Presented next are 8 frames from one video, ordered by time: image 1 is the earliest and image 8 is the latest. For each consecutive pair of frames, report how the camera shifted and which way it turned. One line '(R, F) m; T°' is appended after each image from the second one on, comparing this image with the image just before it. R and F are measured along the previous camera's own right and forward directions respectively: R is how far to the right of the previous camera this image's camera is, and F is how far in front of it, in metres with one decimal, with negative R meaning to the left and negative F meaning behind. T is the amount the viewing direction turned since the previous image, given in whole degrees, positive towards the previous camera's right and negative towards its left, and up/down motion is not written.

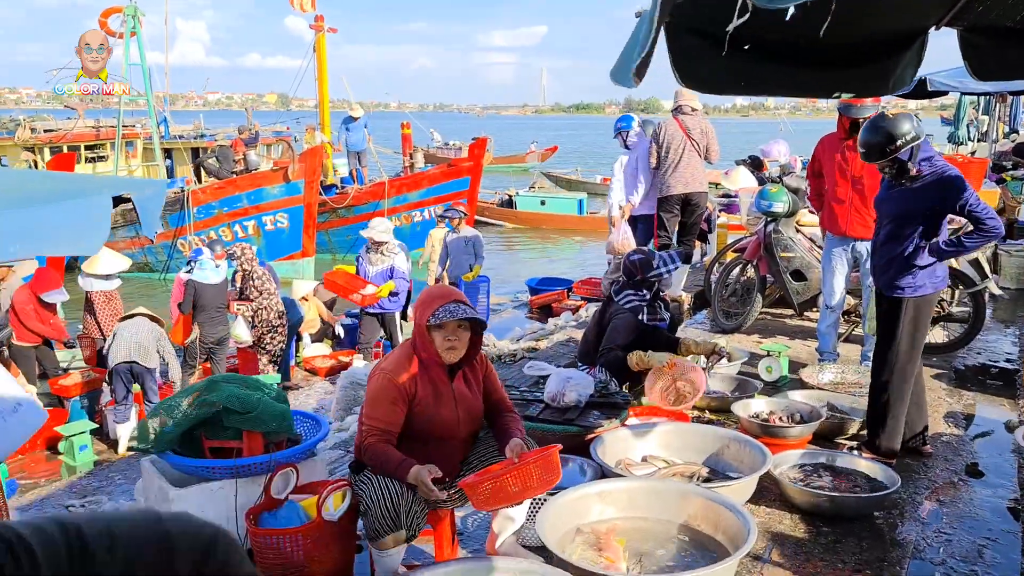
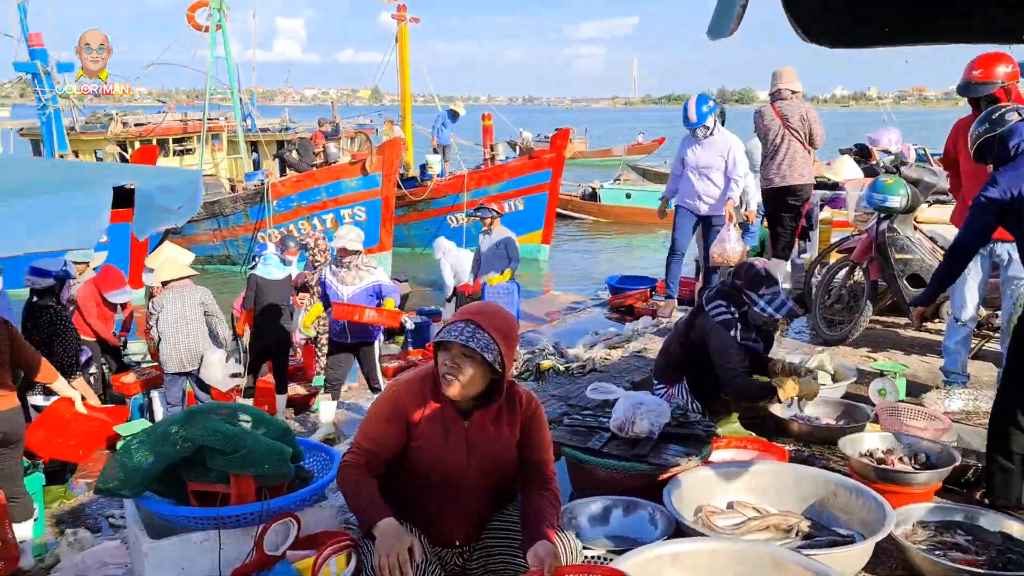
(+0.1, +0.7) m; -6°
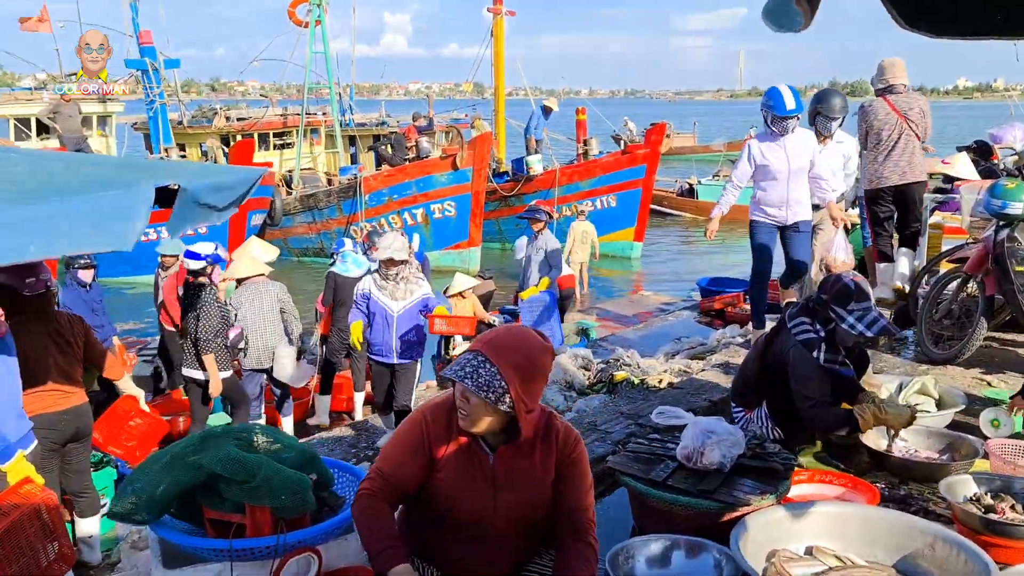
(+0.1, +0.3) m; -7°
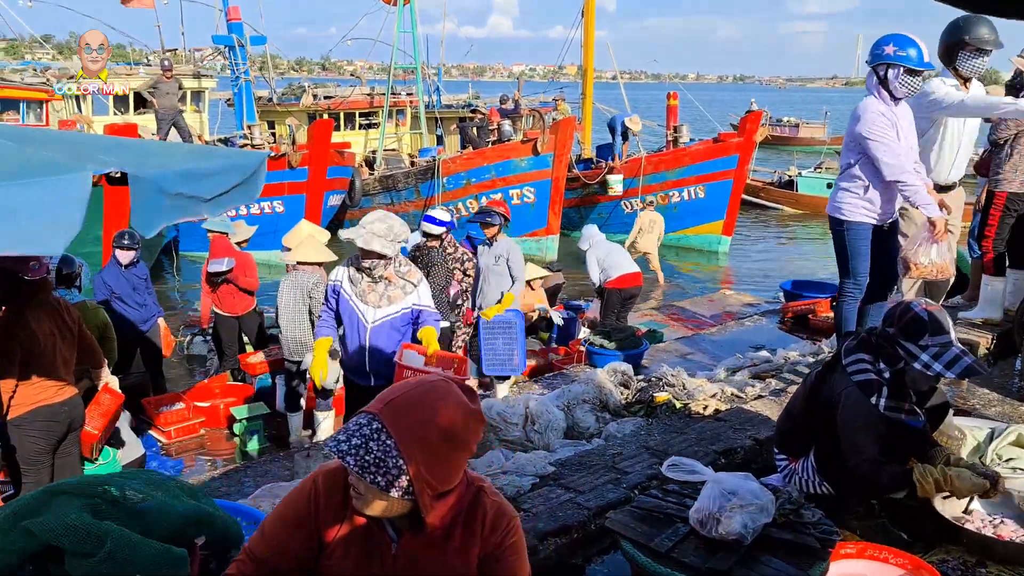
(+0.4, +0.6) m; -6°
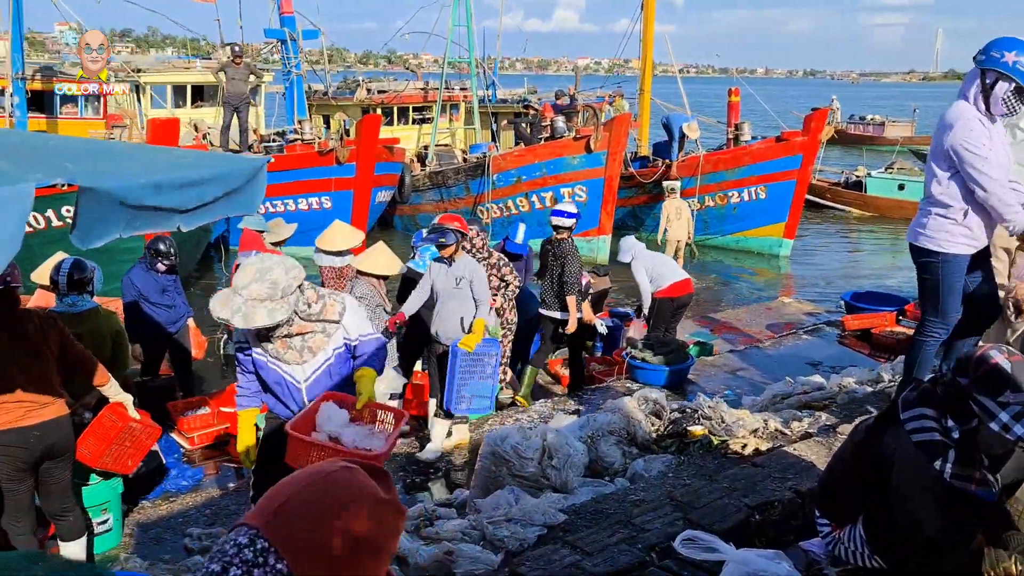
(+0.2, +0.4) m; -4°
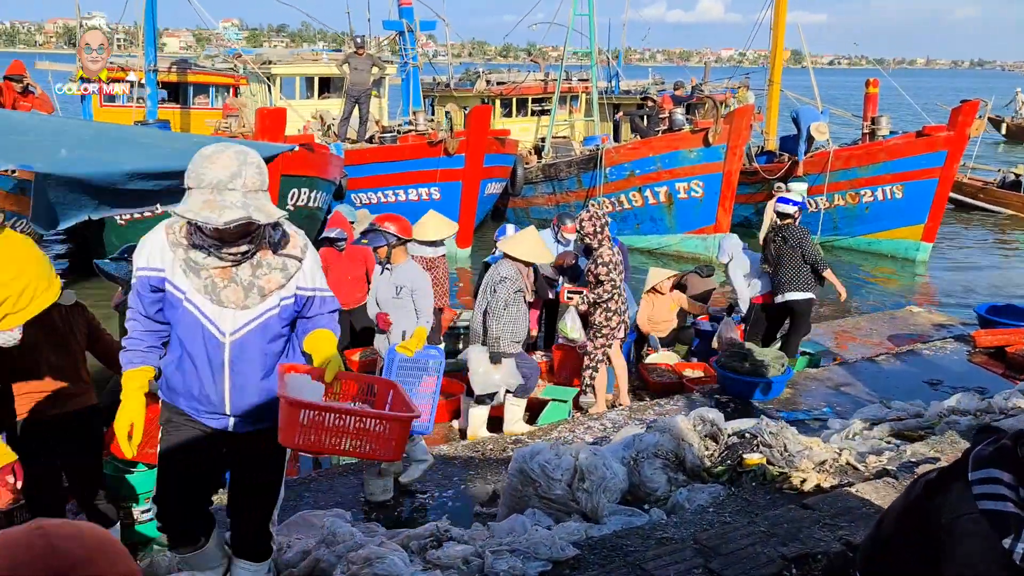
(+0.4, +0.4) m; -9°
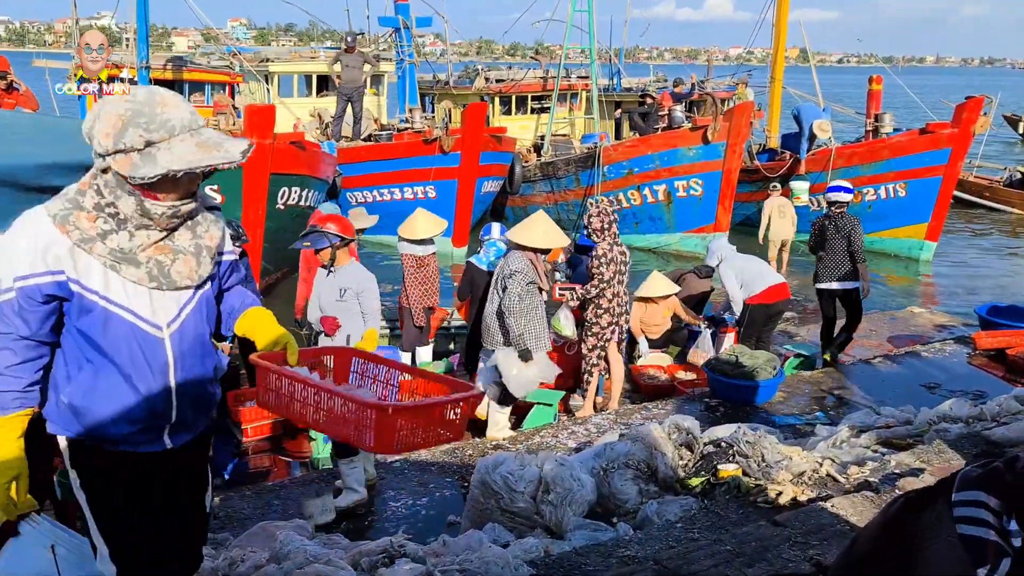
(+0.2, +0.2) m; 0°
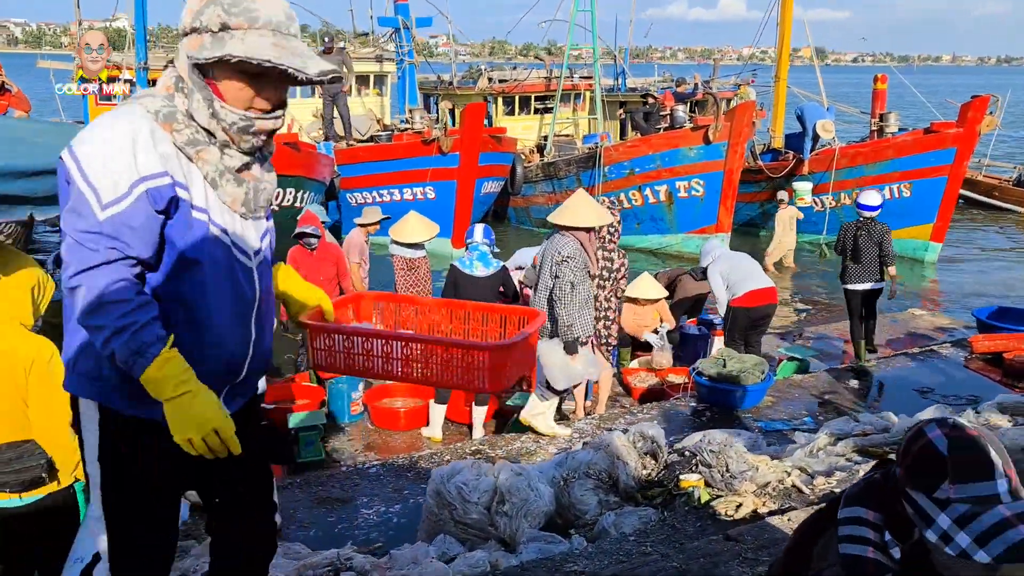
(+0.2, +0.1) m; -1°
